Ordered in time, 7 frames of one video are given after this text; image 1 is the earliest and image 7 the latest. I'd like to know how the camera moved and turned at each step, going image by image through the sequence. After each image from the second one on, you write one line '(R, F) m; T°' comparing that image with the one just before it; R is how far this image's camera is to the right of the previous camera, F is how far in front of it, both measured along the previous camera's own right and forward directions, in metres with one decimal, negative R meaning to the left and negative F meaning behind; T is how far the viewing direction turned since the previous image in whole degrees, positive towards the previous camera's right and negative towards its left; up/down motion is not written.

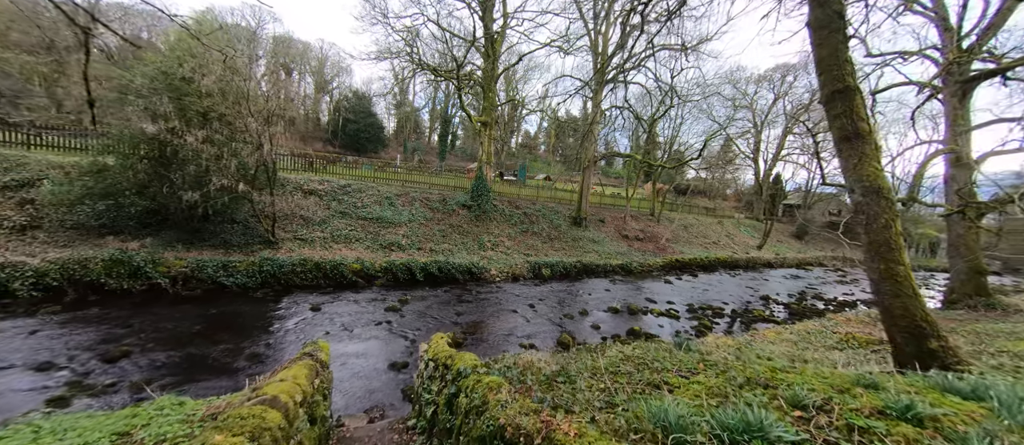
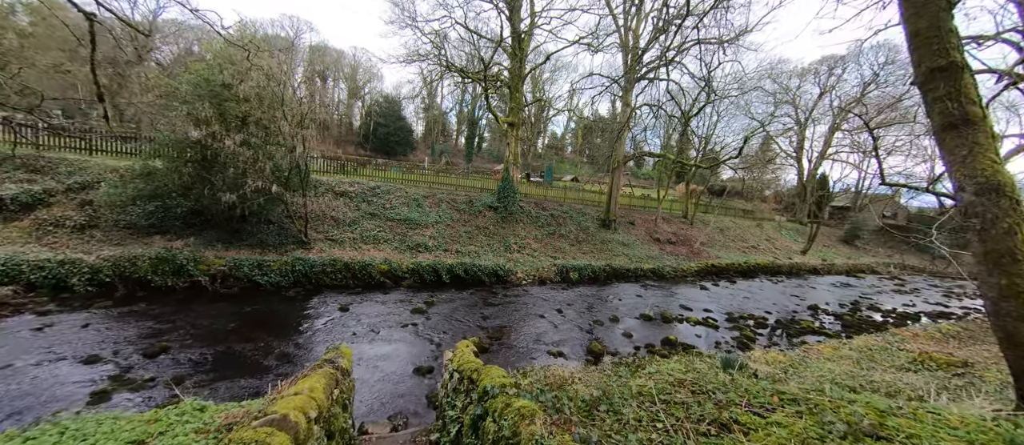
(-0.1, +0.3) m; -4°
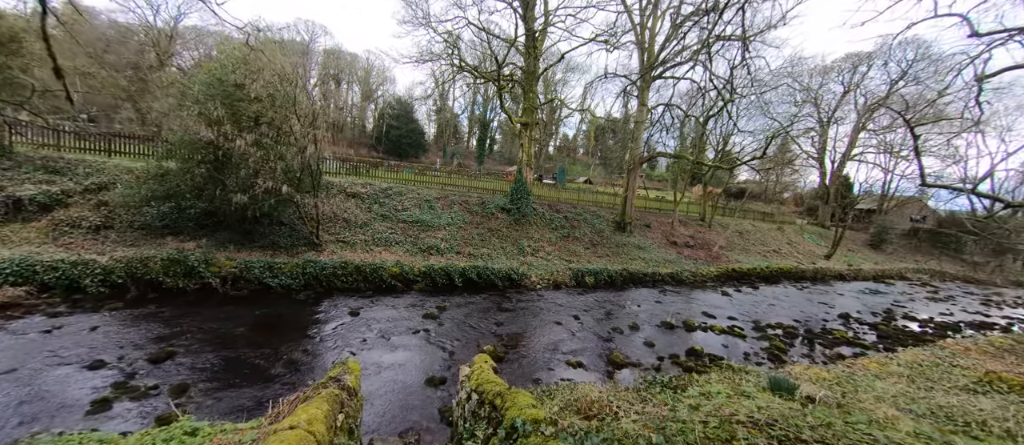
(-0.1, +0.4) m; -2°
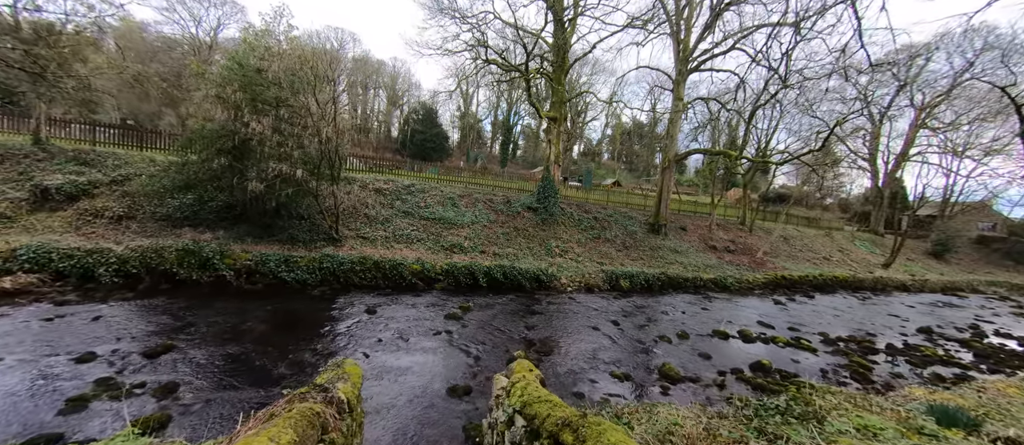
(-0.3, +1.0) m; -4°
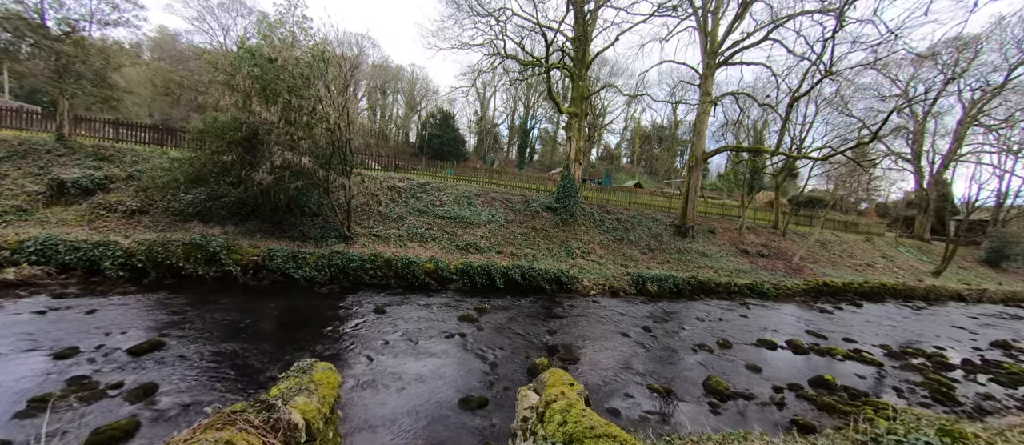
(-0.1, +0.7) m; -3°
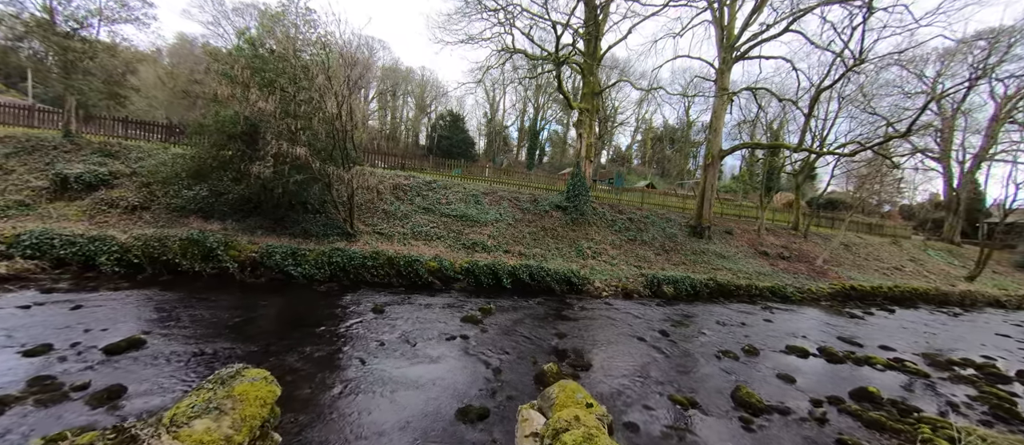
(+0.1, +0.5) m; -2°
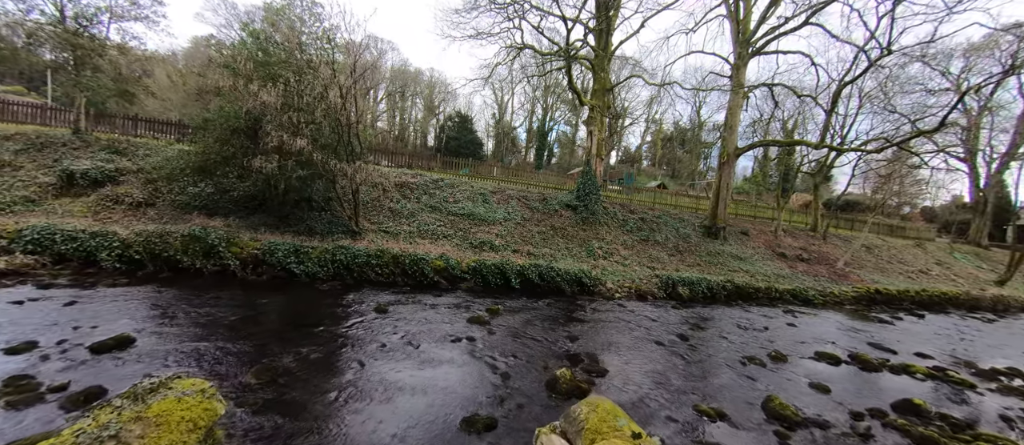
(0.0, +0.4) m; -1°
